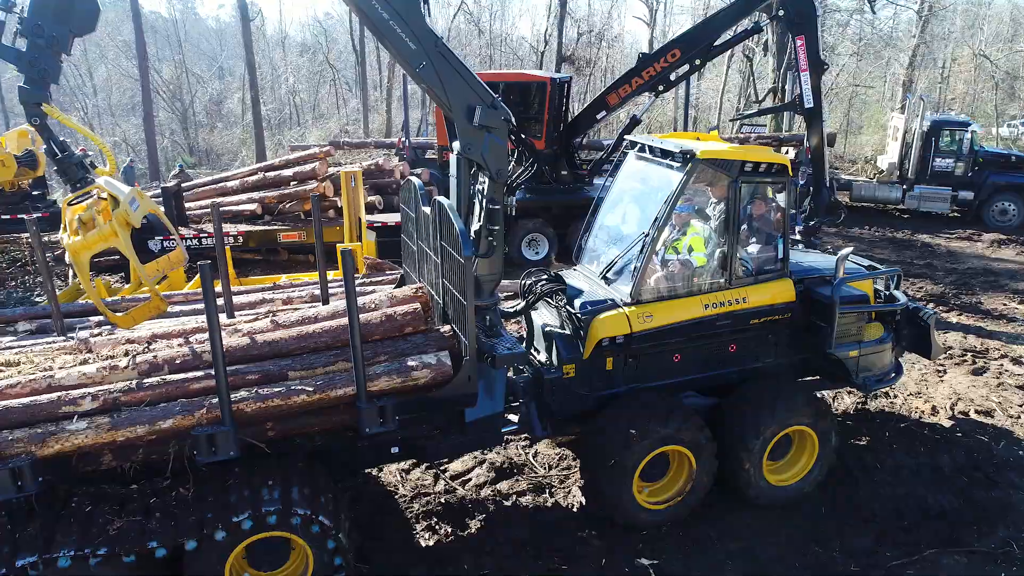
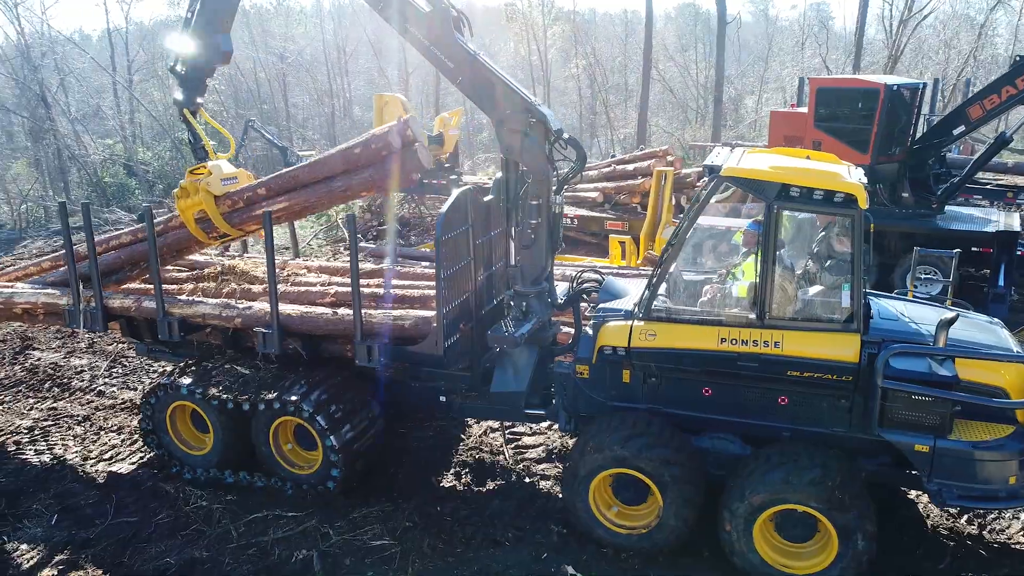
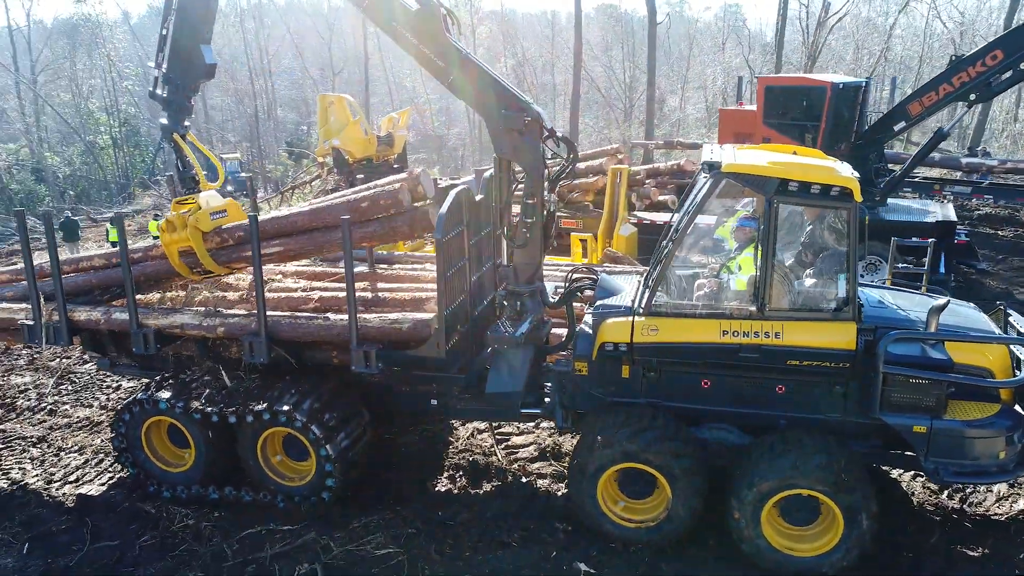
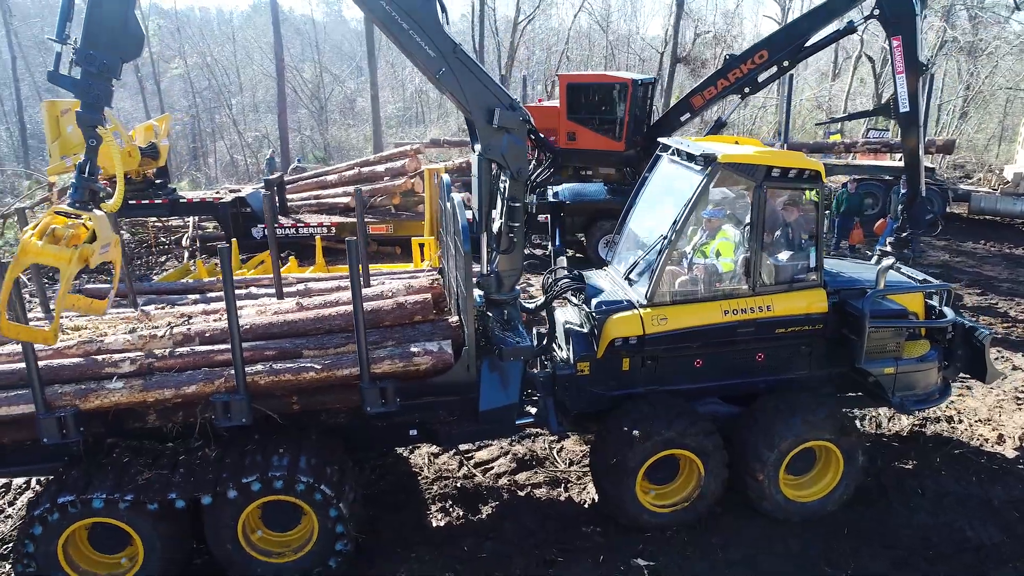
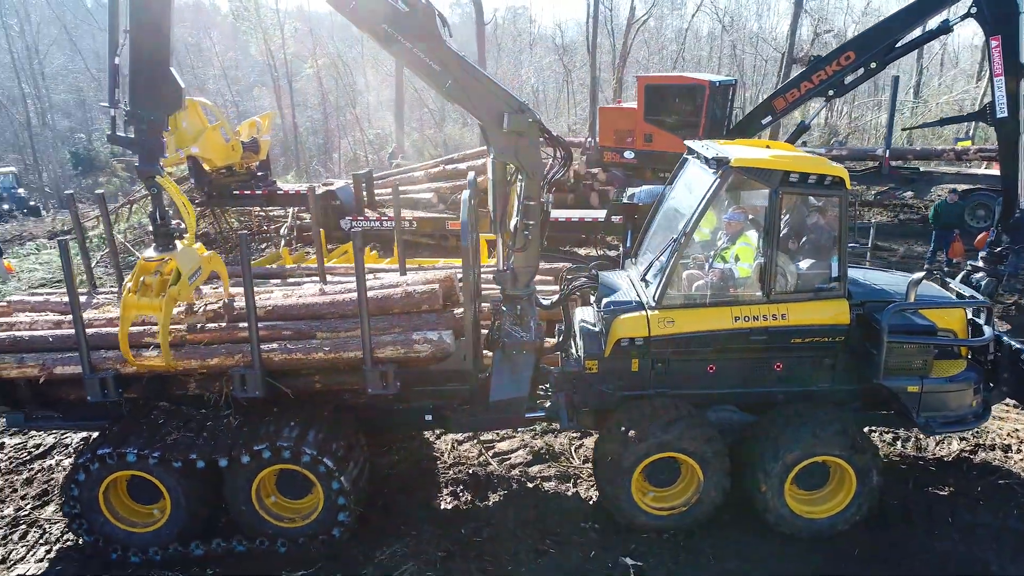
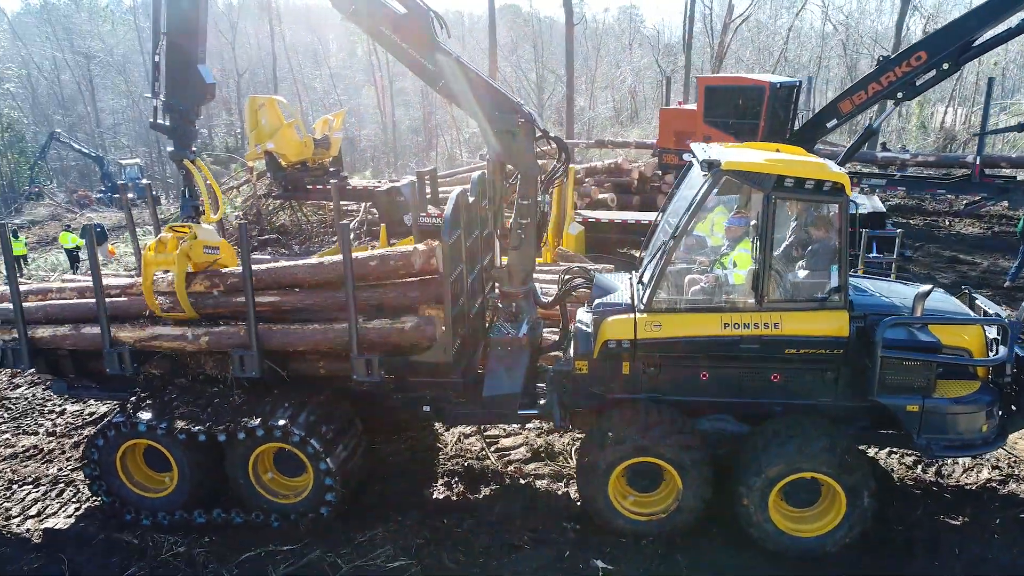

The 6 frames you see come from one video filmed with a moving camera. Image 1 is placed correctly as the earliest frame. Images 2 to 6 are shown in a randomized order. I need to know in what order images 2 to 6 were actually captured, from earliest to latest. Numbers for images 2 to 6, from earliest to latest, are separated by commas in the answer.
4, 5, 6, 3, 2
